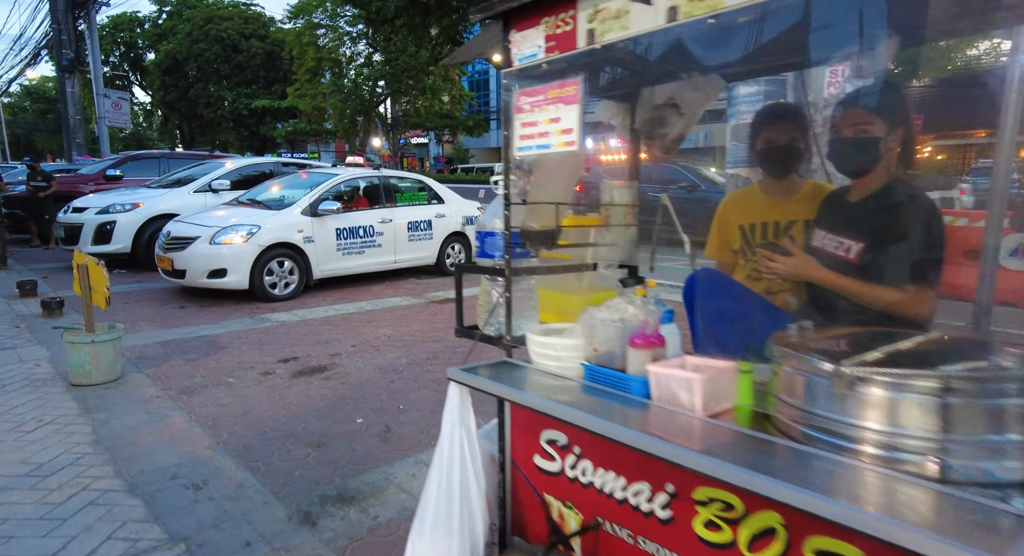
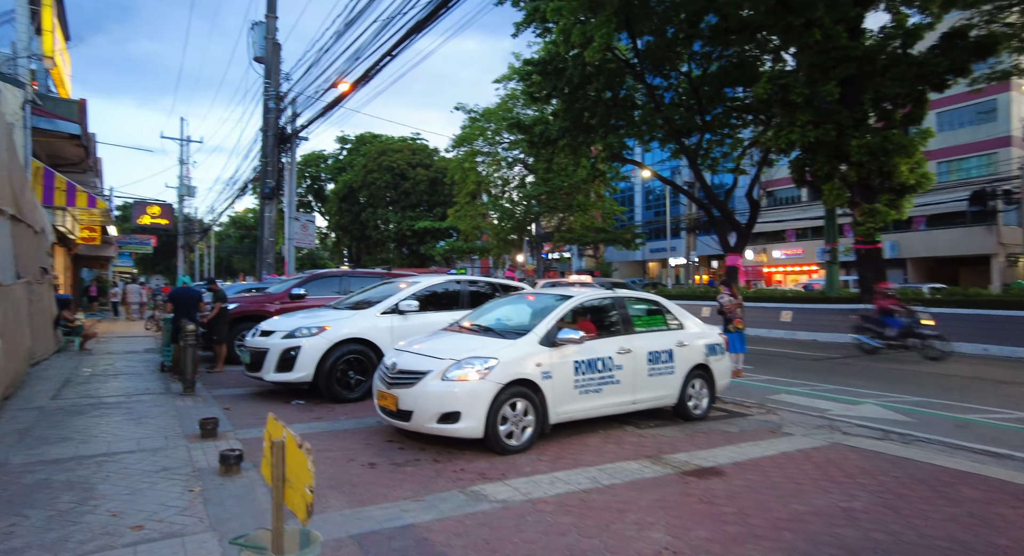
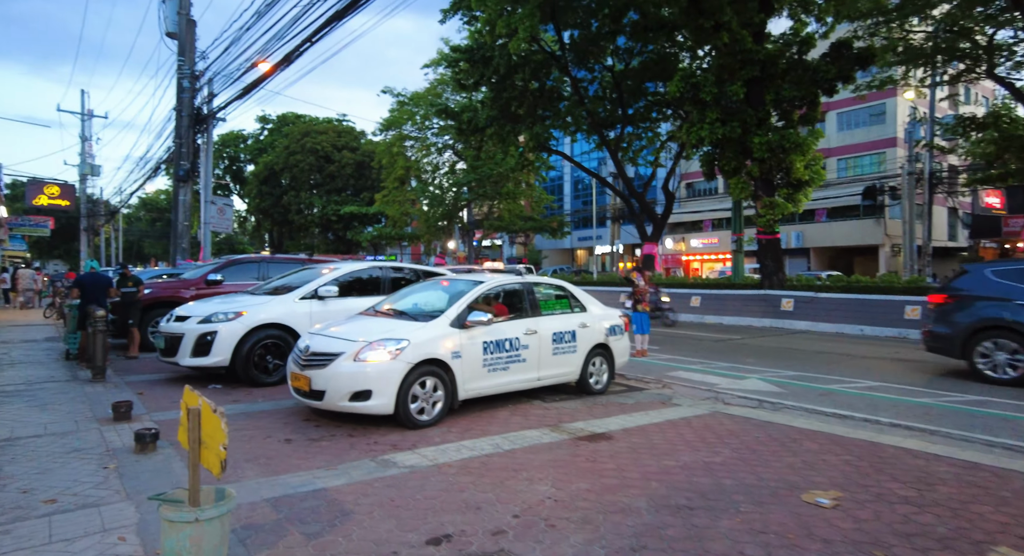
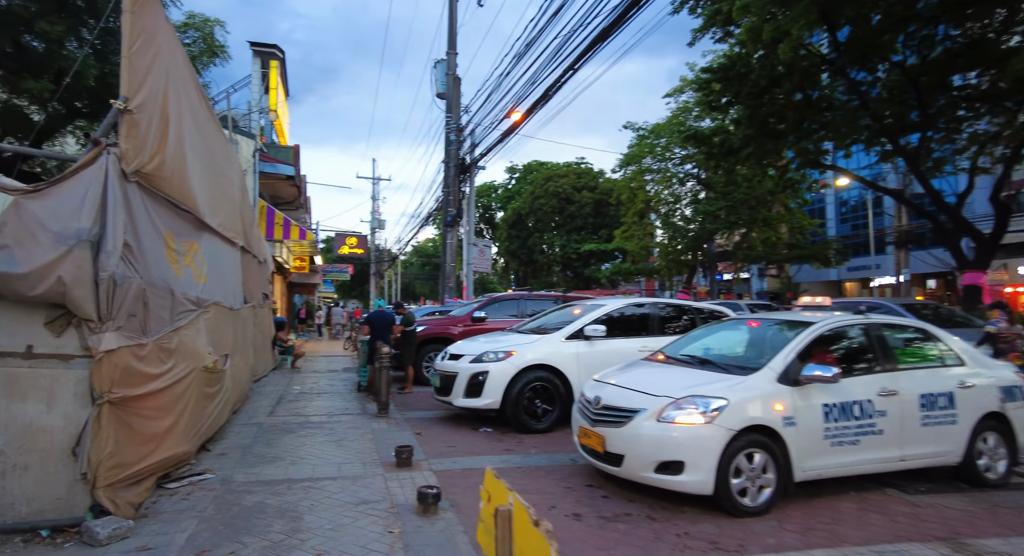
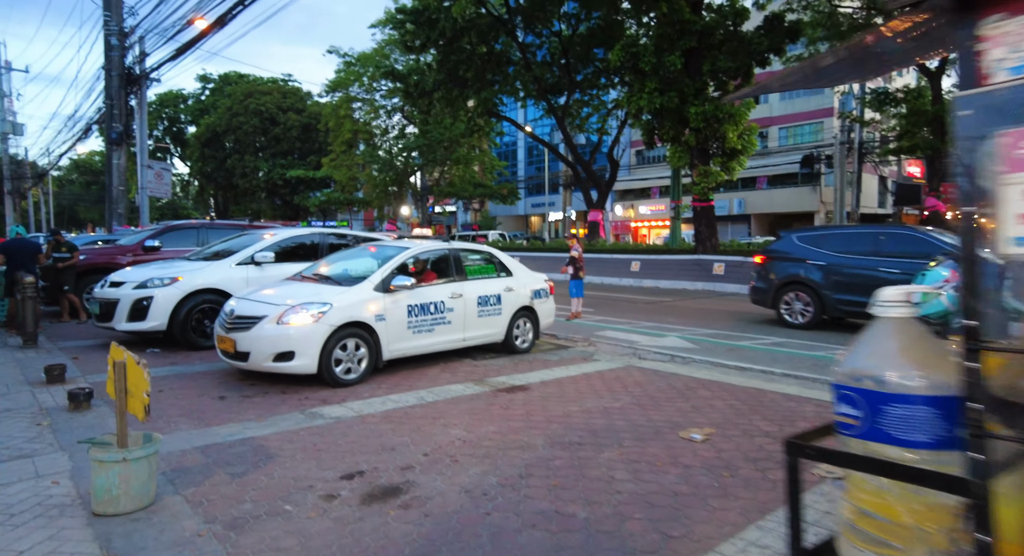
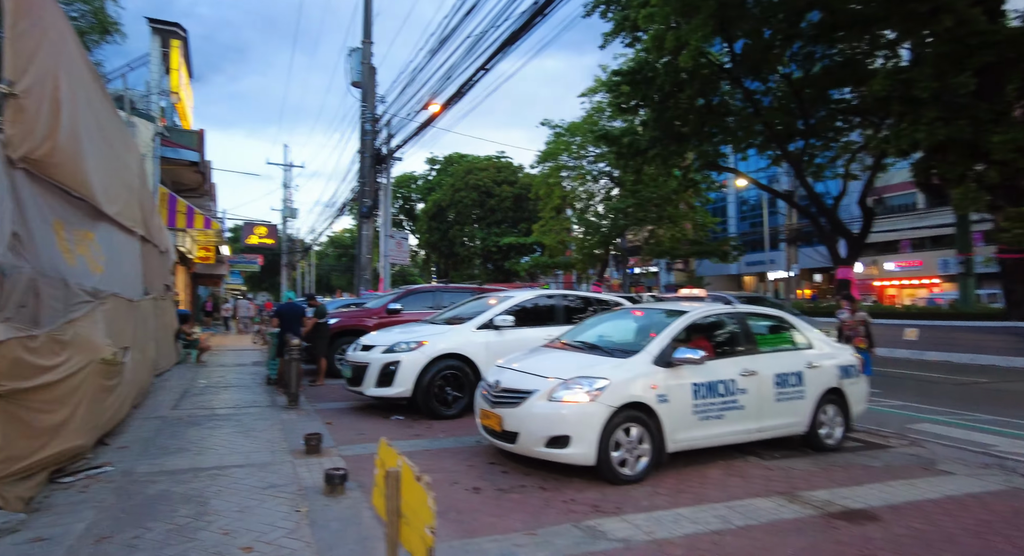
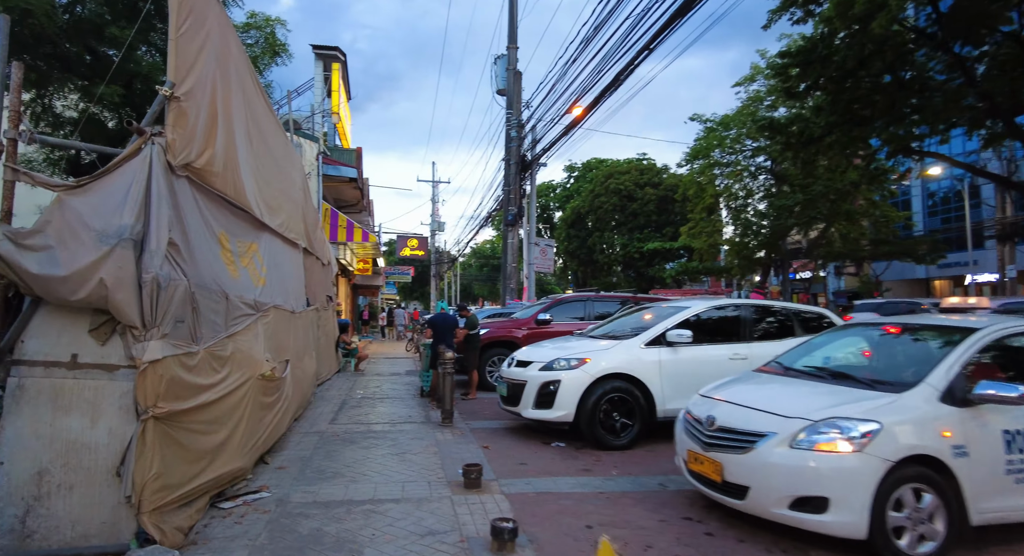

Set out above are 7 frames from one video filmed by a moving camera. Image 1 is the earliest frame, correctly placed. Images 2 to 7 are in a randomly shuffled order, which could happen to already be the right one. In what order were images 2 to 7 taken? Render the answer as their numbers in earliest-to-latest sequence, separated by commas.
5, 3, 2, 6, 4, 7
